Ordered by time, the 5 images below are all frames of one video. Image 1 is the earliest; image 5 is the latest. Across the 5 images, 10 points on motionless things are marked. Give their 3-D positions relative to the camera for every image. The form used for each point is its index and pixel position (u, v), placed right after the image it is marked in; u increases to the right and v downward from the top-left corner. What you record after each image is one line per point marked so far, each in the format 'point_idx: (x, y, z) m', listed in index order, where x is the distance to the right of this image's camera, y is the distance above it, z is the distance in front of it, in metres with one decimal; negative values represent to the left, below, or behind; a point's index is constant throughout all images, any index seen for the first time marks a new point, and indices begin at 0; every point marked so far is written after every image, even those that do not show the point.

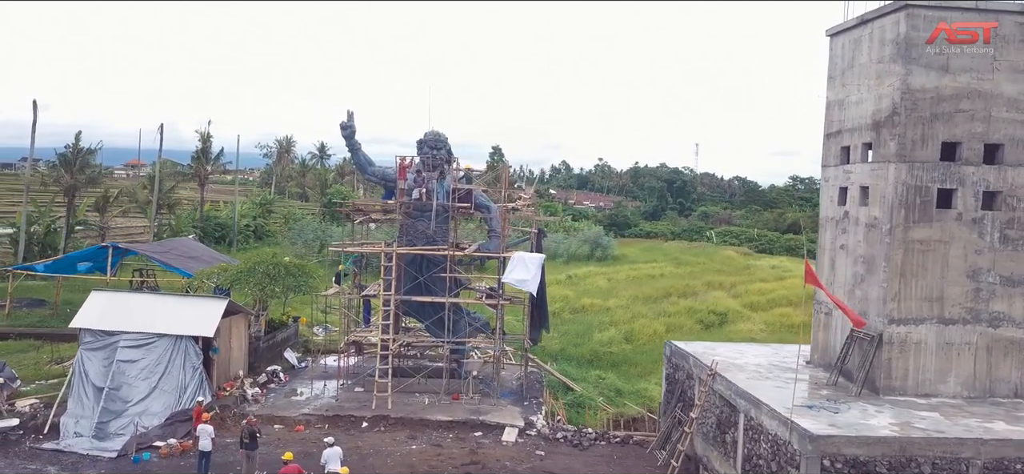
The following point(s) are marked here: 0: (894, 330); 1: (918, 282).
0: (+5.4, -1.3, +10.1) m
1: (+5.7, -0.6, +10.1) m
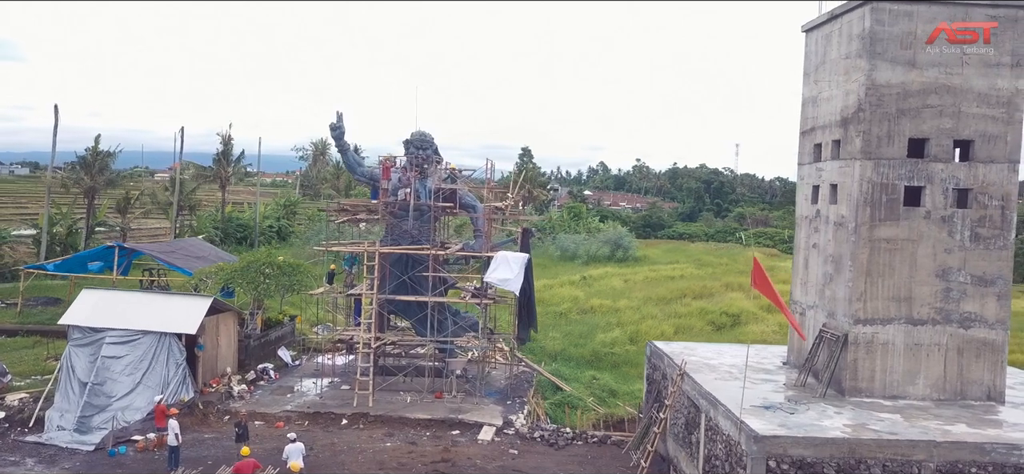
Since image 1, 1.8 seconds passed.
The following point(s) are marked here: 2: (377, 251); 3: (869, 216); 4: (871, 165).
0: (+4.8, -1.3, +10.0) m
1: (+5.1, -0.6, +9.9) m
2: (-2.8, -0.3, +14.7) m
3: (+4.9, +0.3, +9.9) m
4: (+4.9, +1.0, +9.8) m
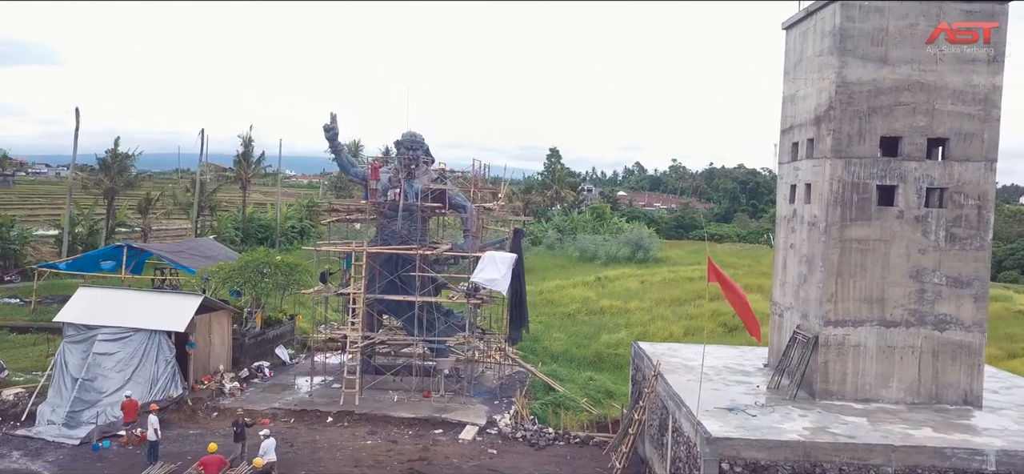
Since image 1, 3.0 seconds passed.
0: (+4.3, -1.3, +9.8) m
1: (+4.6, -0.6, +9.8) m
2: (-3.0, -0.3, +14.9) m
3: (+4.4, +0.3, +9.7) m
4: (+4.4, +1.0, +9.7) m
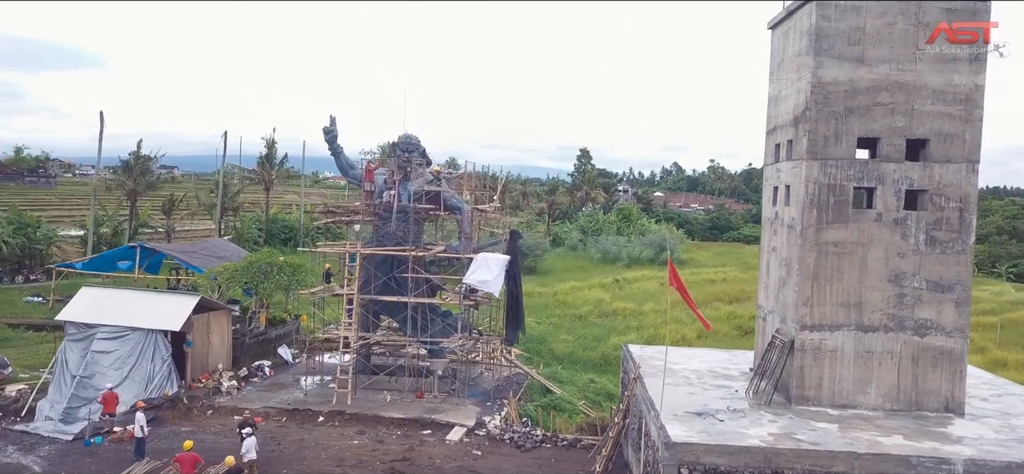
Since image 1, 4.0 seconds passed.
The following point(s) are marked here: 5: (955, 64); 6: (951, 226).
0: (+3.9, -1.3, +9.6) m
1: (+4.3, -0.7, +9.6) m
2: (-3.2, -0.3, +15.0) m
3: (+4.0, +0.2, +9.5) m
4: (+4.0, +0.9, +9.5) m
5: (+5.7, +2.2, +9.3) m
6: (+5.7, +0.1, +9.4) m
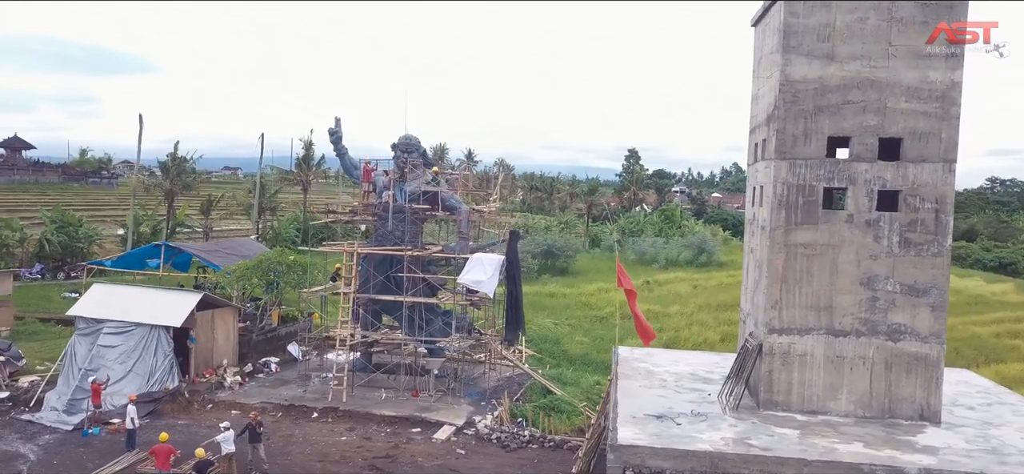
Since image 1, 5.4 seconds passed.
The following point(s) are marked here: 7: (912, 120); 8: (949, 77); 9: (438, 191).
0: (+3.4, -1.3, +9.4) m
1: (+3.8, -0.7, +9.4) m
2: (-3.3, -0.3, +15.2) m
3: (+3.5, +0.2, +9.3) m
4: (+3.5, +0.9, +9.3) m
5: (+5.2, +2.2, +9.0) m
6: (+5.2, +0.1, +9.1) m
7: (+5.0, +1.5, +9.1) m
8: (+5.4, +2.0, +9.0) m
9: (-1.6, +1.0, +15.9) m
